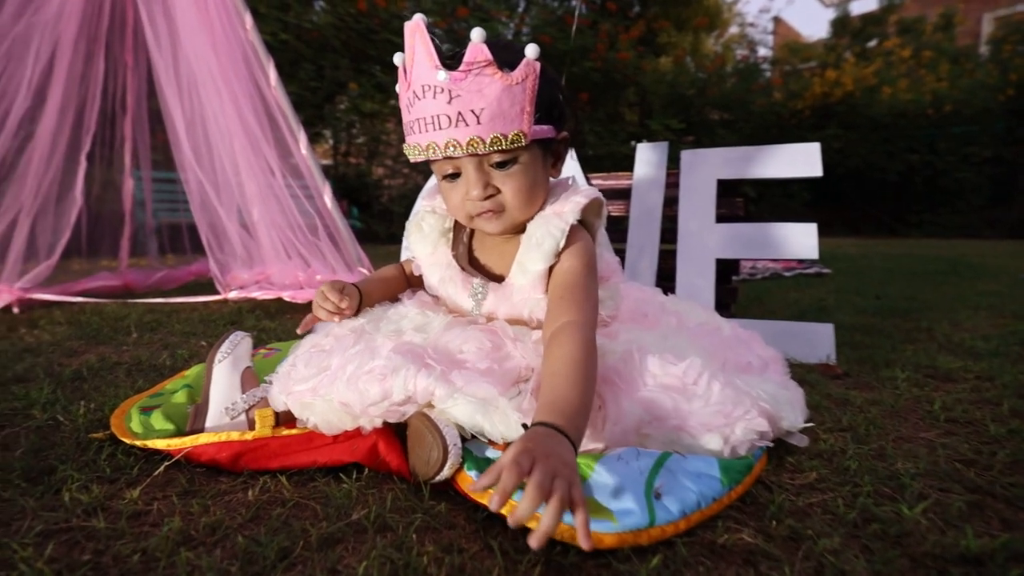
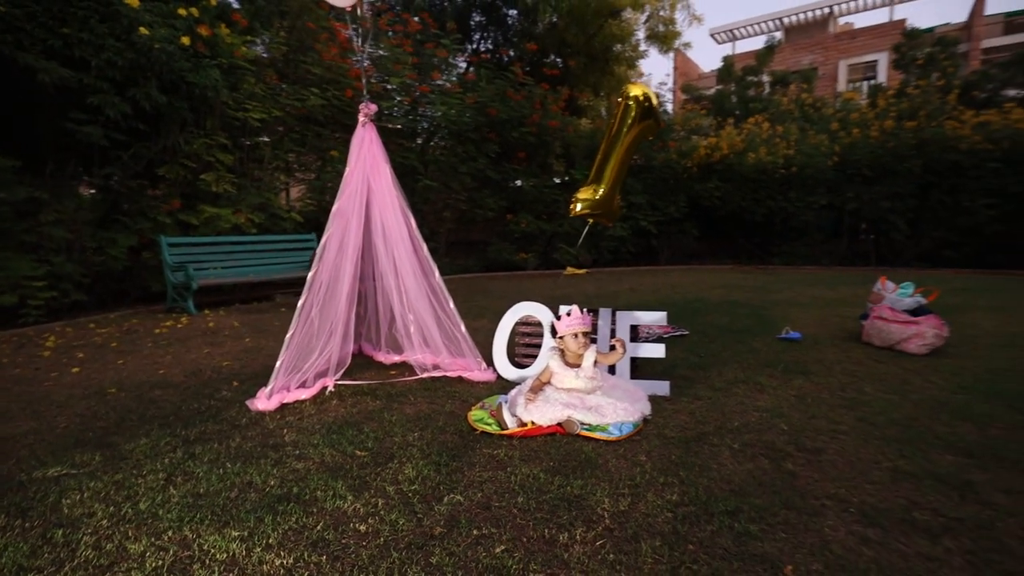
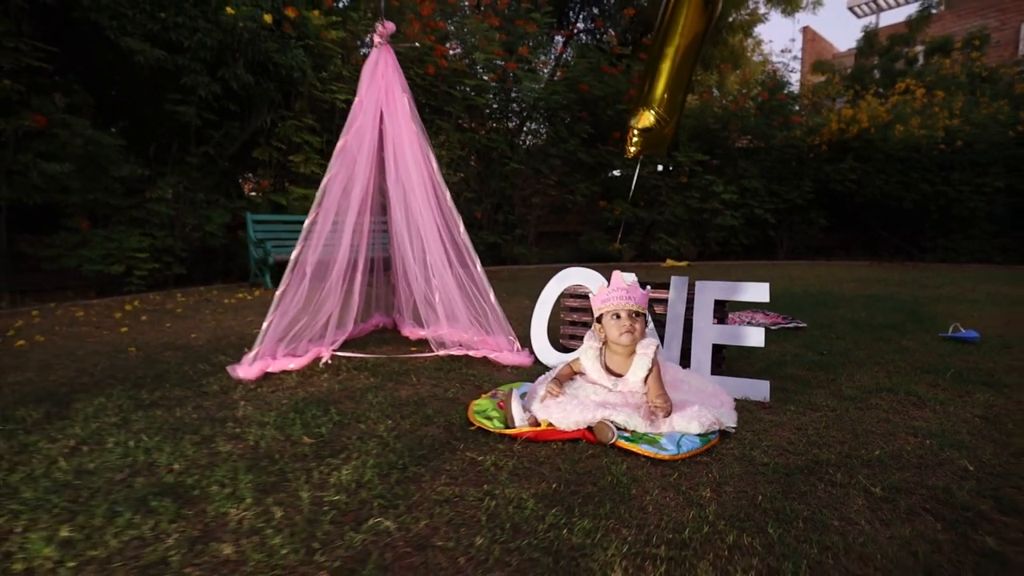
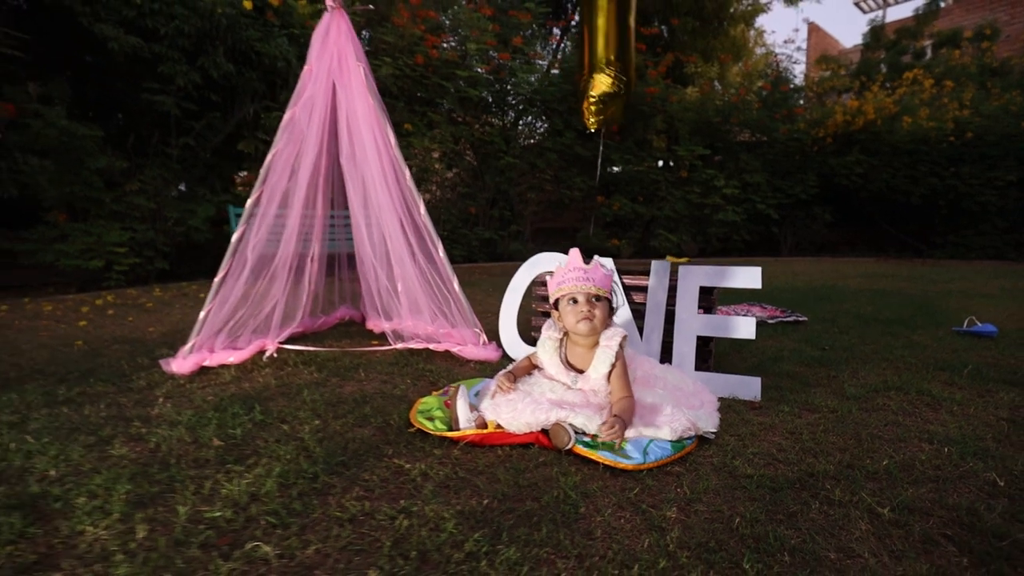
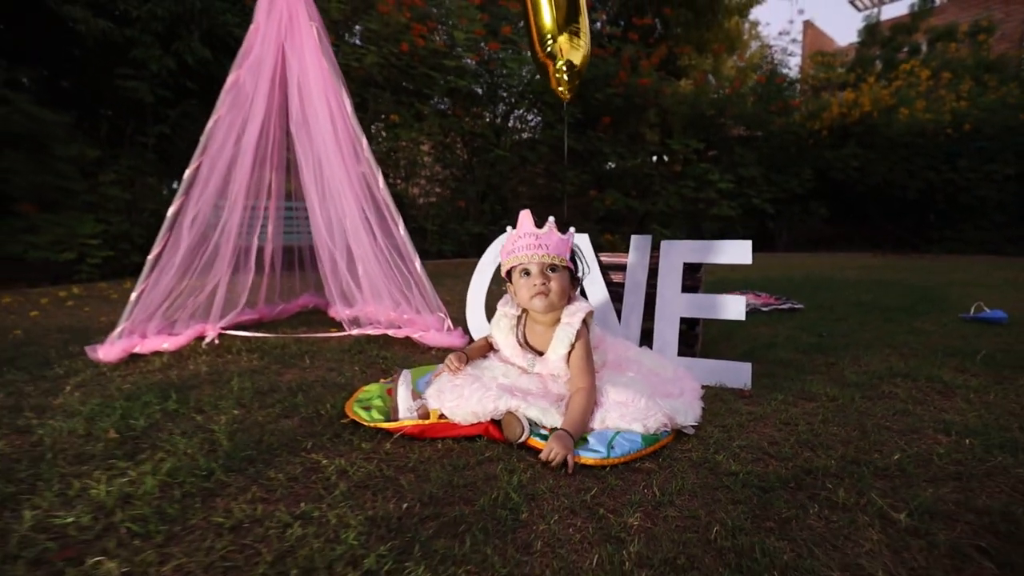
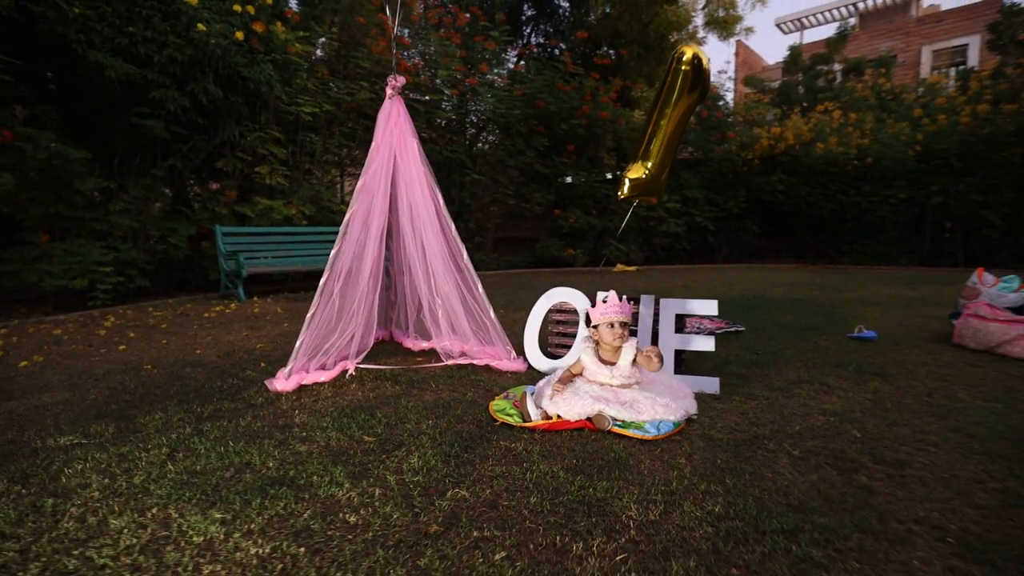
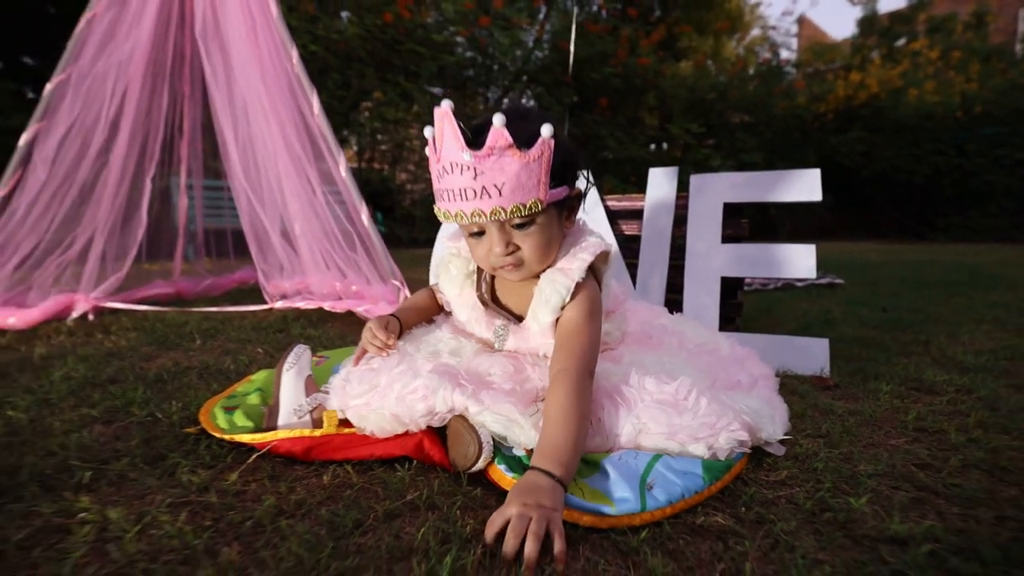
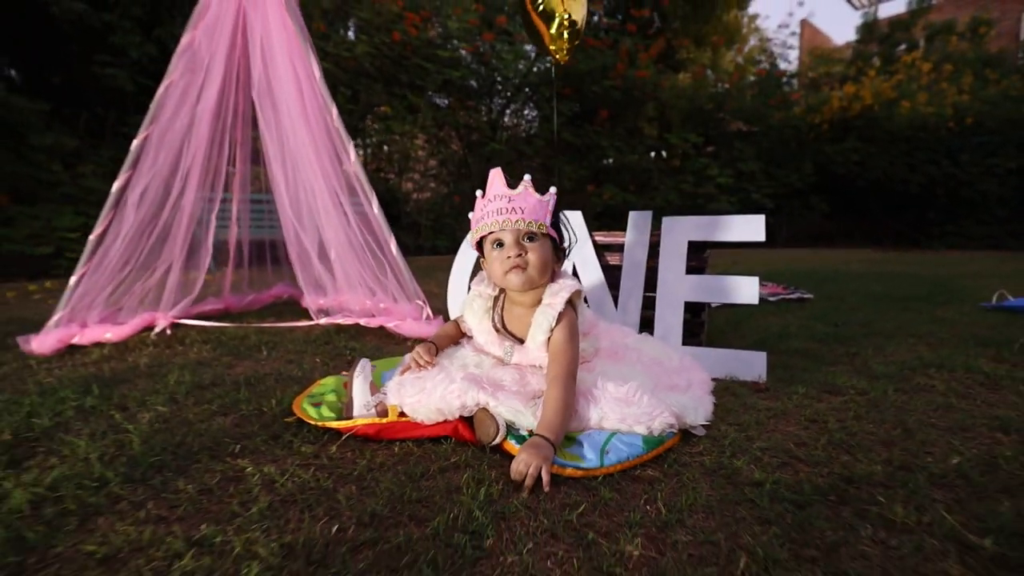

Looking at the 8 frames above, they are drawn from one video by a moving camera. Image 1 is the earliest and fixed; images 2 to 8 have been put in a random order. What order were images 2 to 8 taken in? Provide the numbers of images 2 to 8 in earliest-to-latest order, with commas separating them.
7, 8, 5, 4, 3, 6, 2
